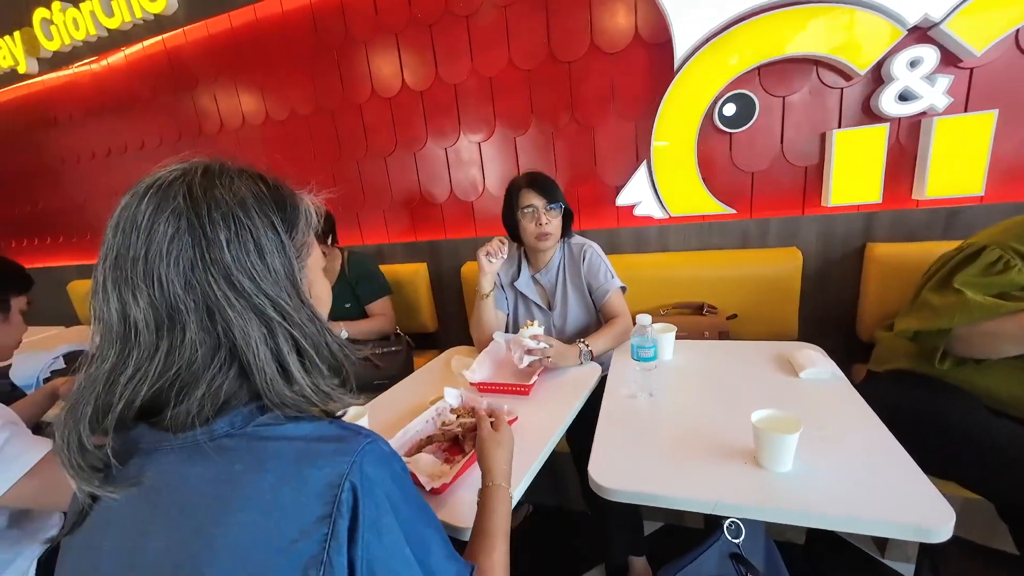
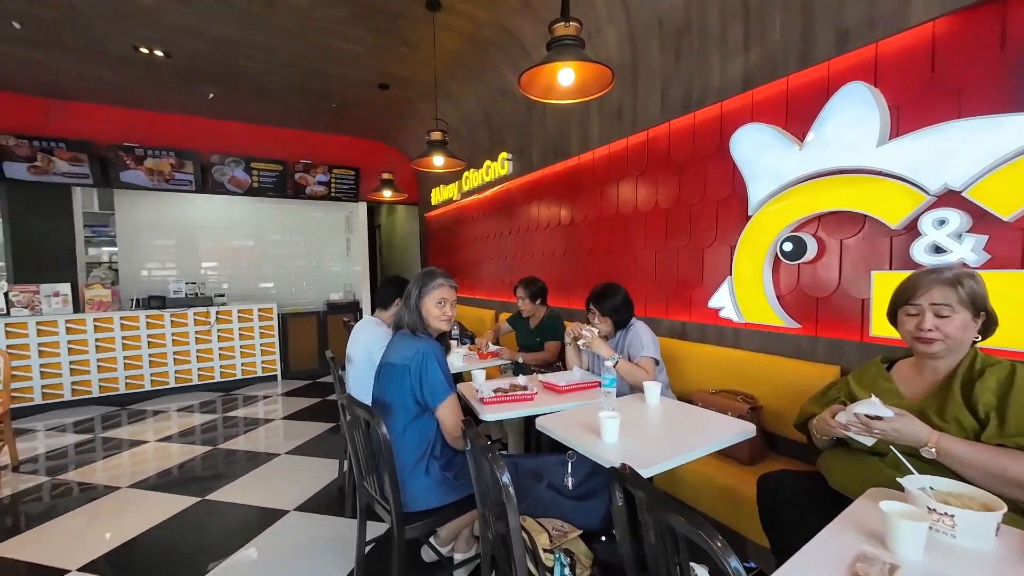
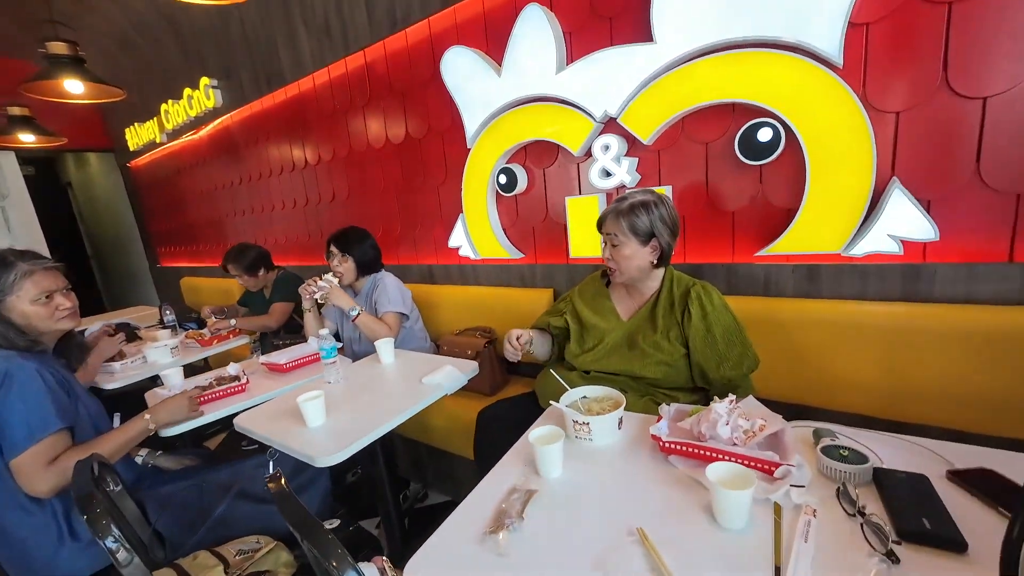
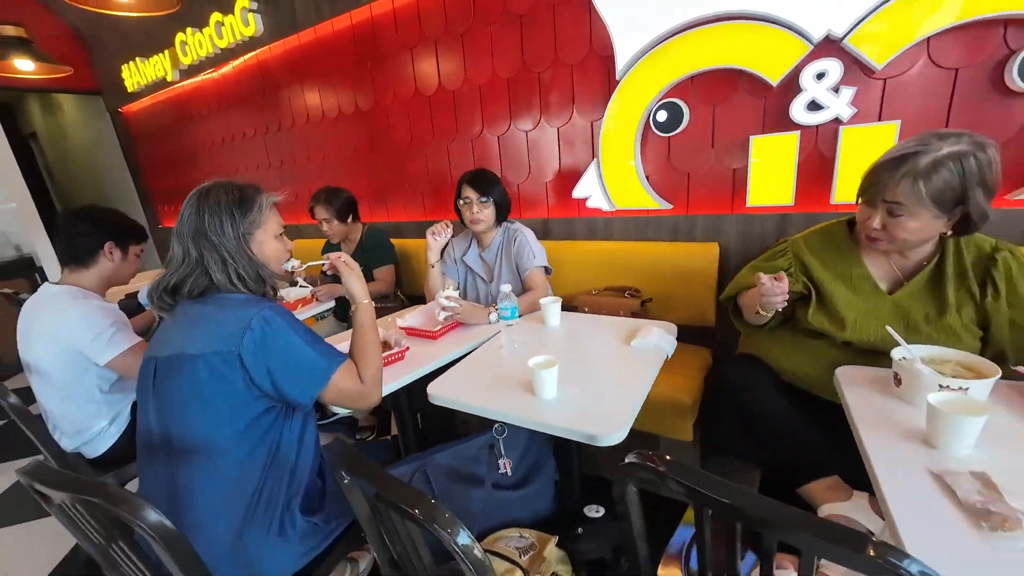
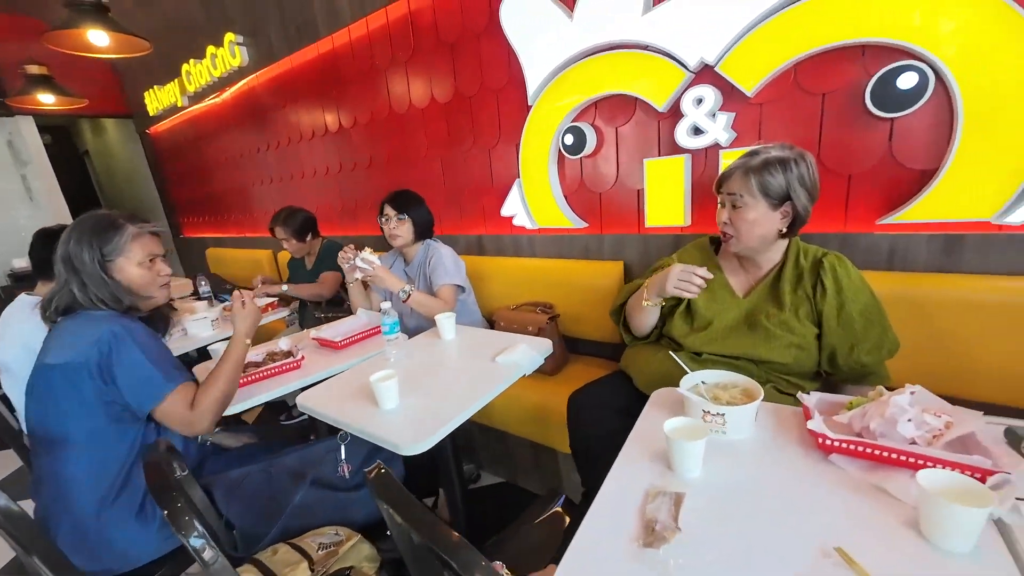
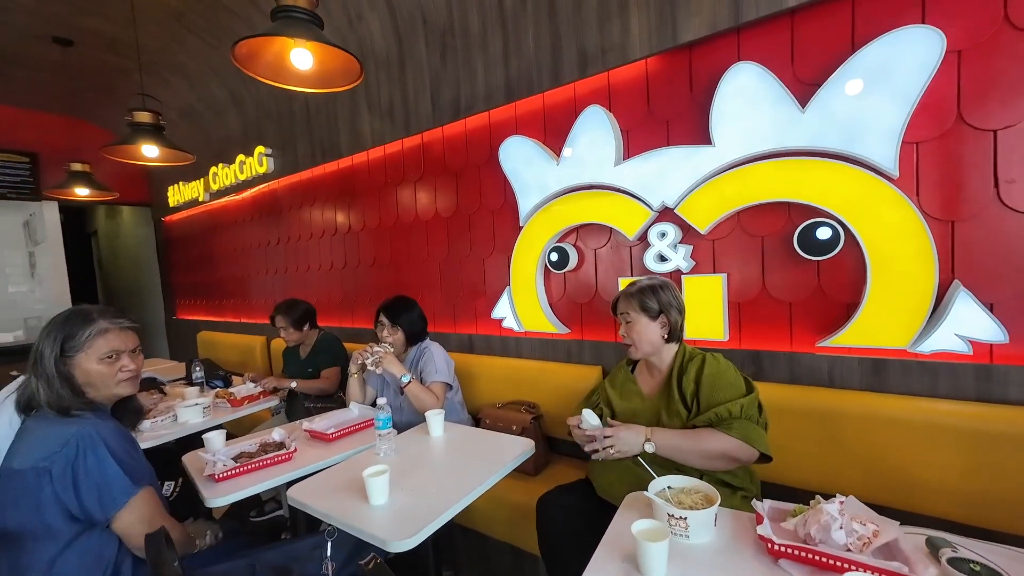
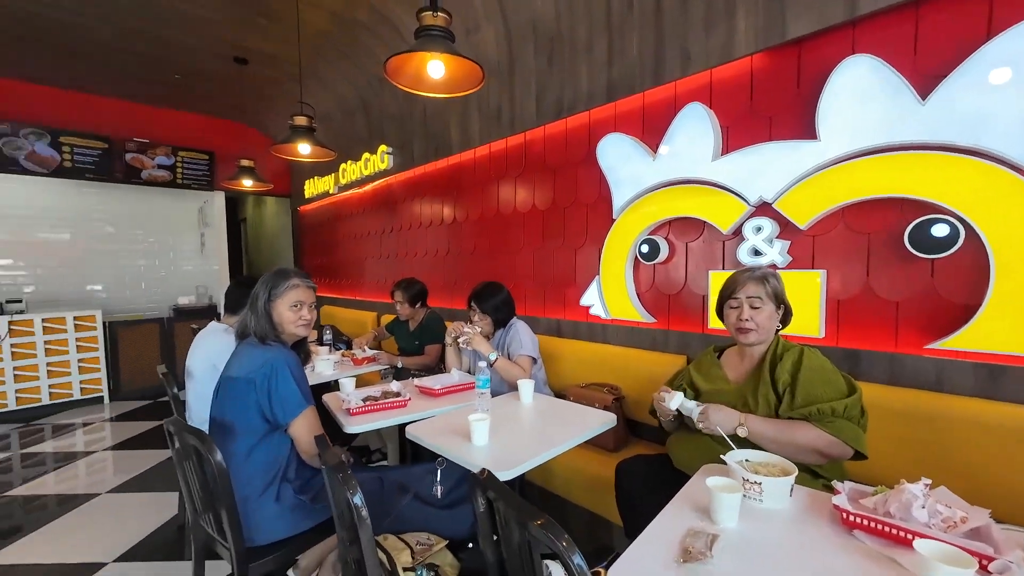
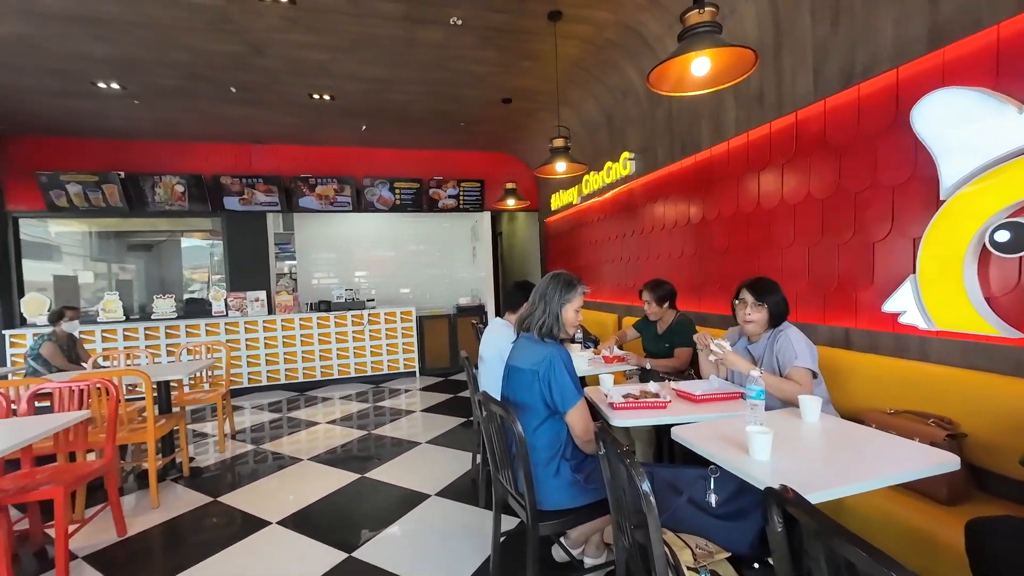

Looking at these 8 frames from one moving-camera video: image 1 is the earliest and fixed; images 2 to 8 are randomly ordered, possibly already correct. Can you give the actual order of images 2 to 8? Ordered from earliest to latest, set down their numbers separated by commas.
4, 5, 3, 6, 7, 2, 8
